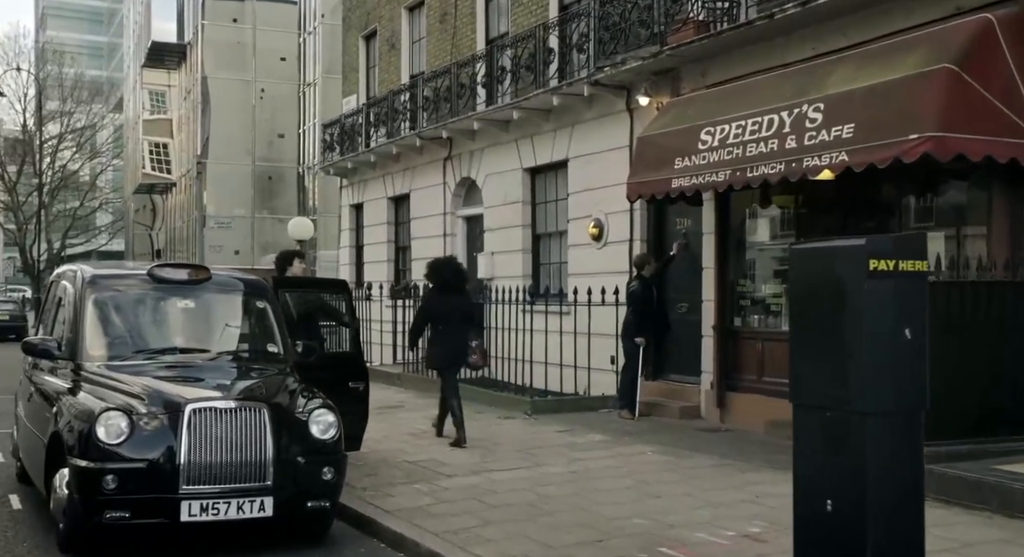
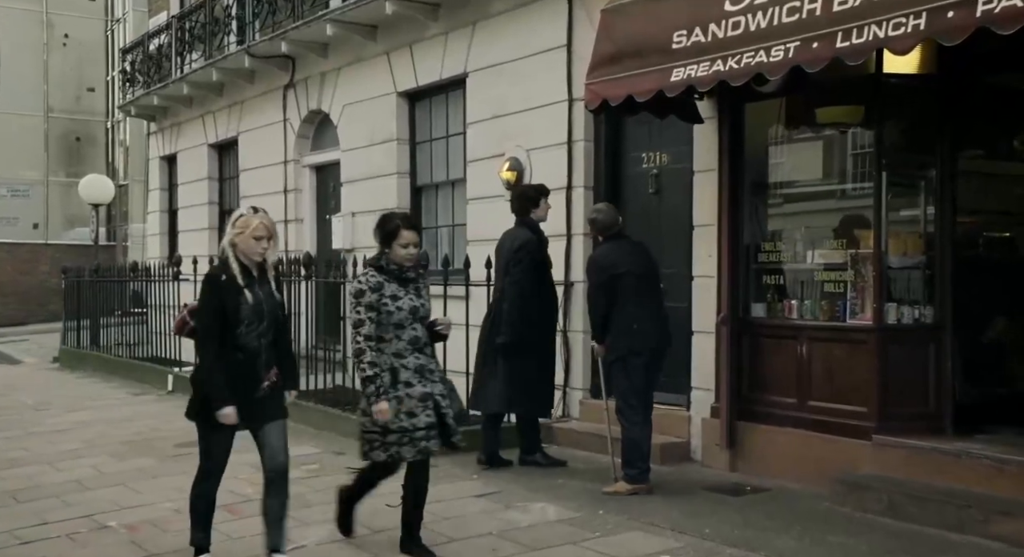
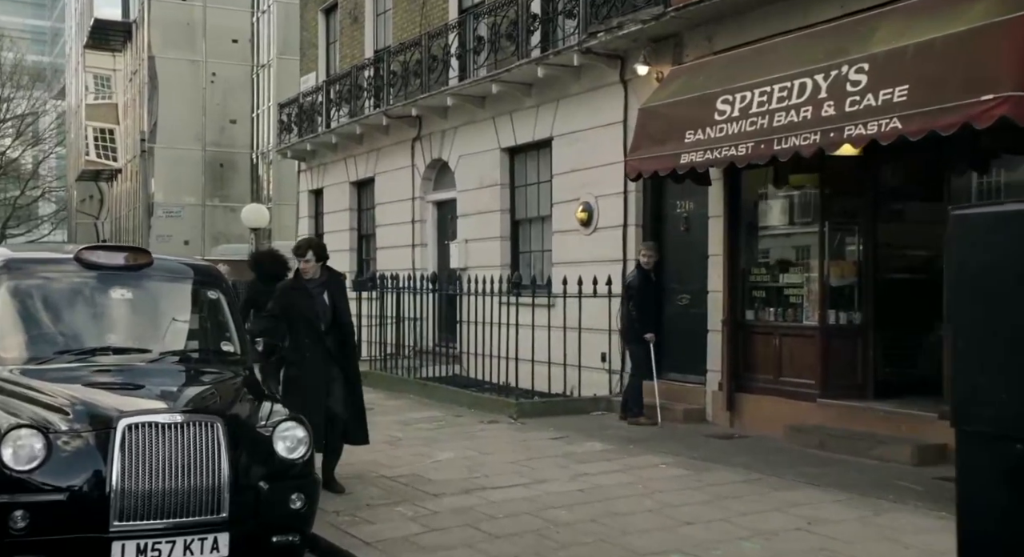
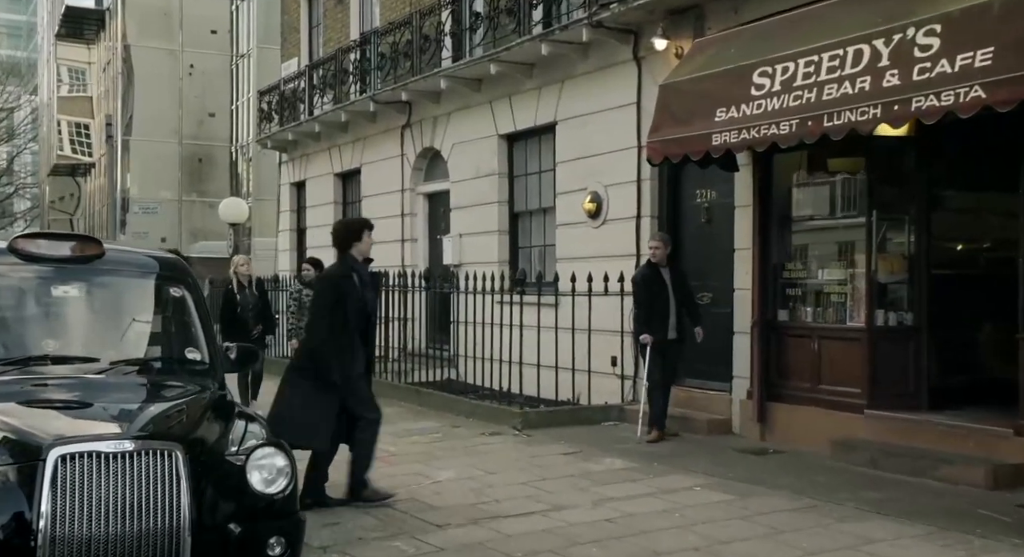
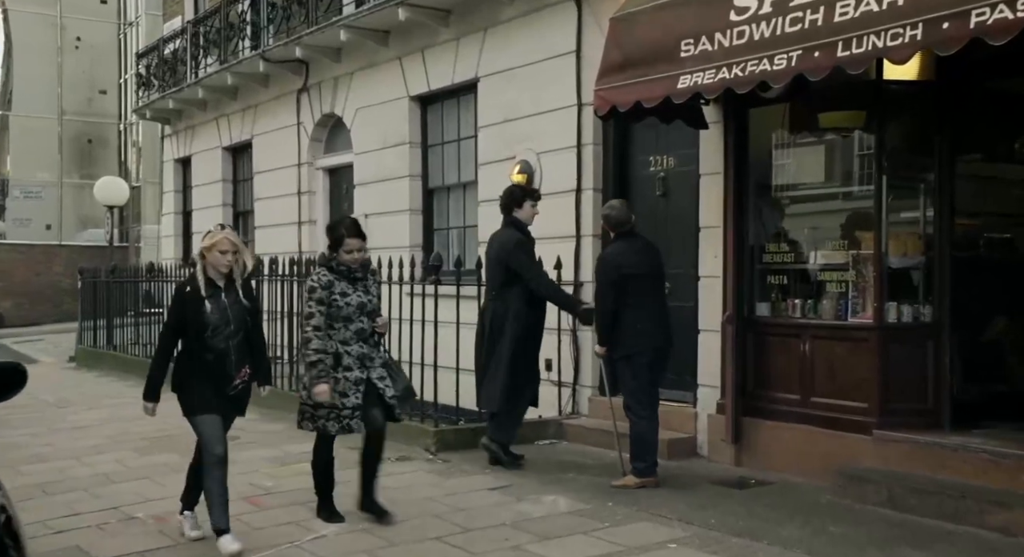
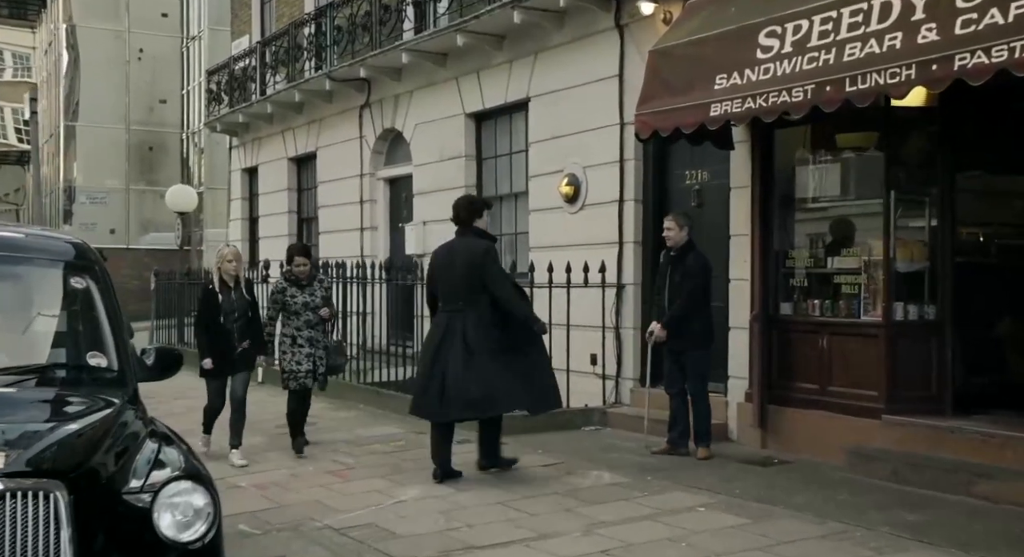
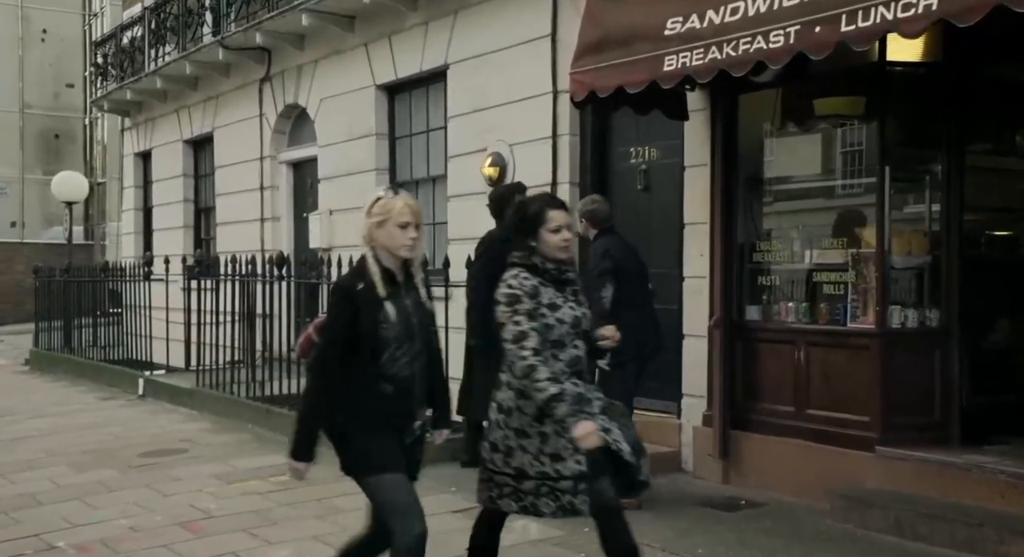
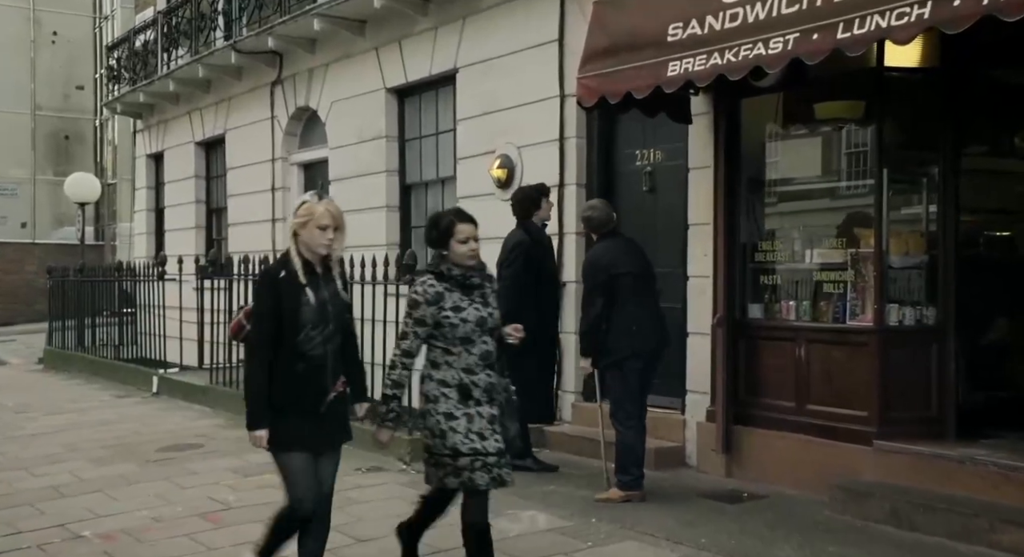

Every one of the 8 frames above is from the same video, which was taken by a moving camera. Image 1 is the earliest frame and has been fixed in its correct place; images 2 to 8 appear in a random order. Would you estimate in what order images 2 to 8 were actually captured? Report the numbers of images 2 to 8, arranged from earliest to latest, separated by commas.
3, 4, 6, 5, 2, 8, 7
